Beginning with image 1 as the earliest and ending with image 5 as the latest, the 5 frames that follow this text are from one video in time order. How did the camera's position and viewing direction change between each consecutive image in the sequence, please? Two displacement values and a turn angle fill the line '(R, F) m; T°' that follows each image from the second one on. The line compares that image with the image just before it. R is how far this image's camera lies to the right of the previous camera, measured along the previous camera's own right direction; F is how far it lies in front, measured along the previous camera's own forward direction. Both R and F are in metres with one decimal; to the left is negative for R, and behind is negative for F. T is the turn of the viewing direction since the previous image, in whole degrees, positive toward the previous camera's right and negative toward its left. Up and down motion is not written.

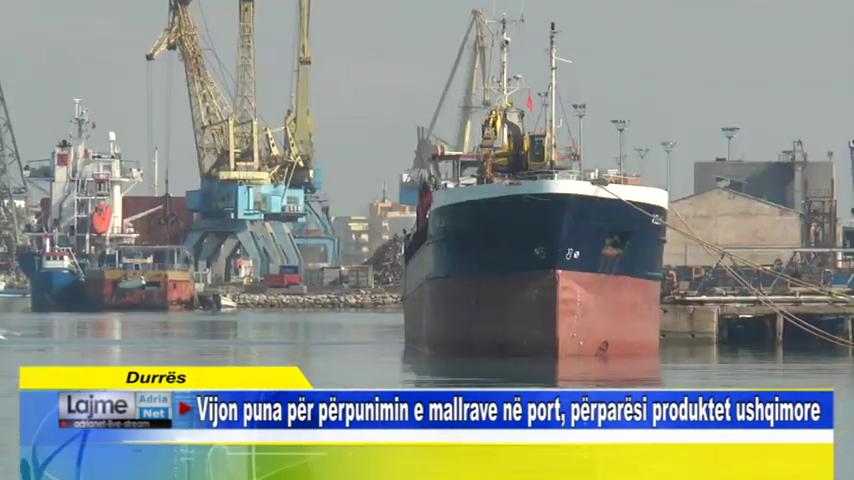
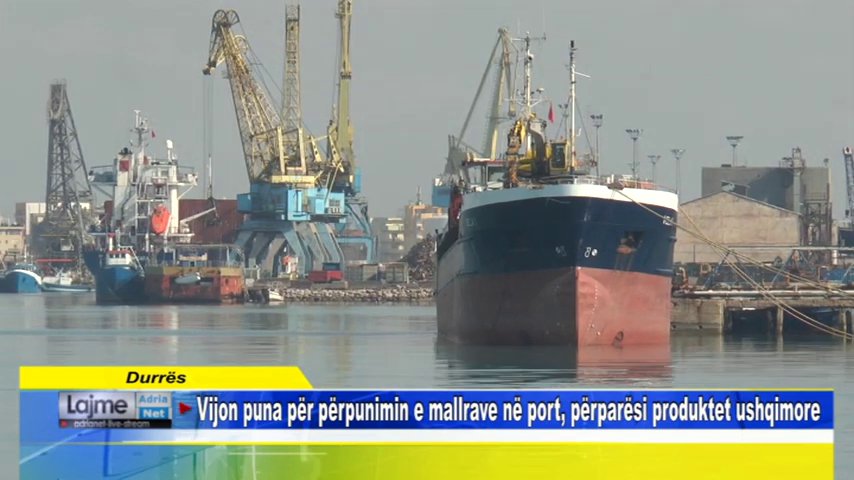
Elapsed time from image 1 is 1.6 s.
(-0.2, -2.4) m; -1°
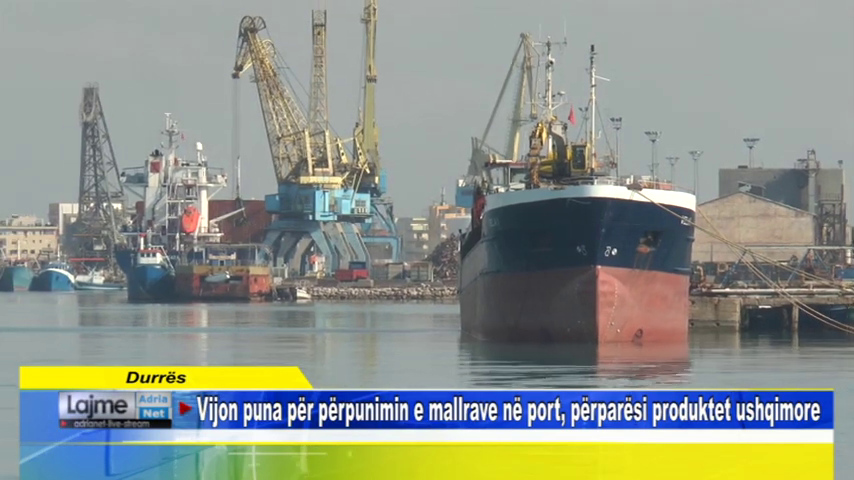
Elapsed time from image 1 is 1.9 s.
(-0.3, -0.7) m; 0°
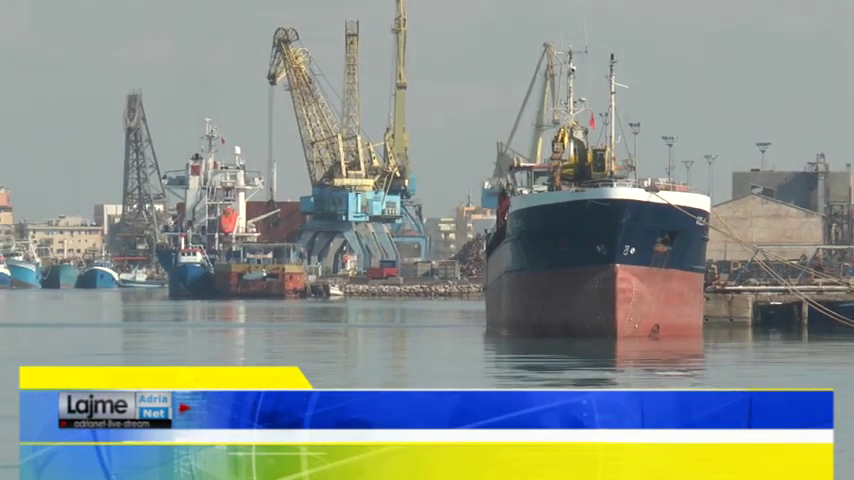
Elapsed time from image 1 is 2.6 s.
(-0.2, -1.5) m; -1°
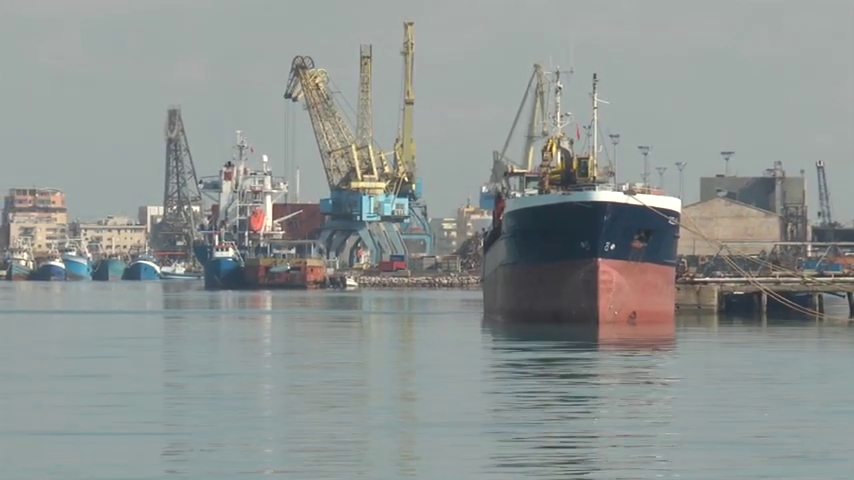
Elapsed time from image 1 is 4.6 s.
(+0.5, -4.1) m; -1°
